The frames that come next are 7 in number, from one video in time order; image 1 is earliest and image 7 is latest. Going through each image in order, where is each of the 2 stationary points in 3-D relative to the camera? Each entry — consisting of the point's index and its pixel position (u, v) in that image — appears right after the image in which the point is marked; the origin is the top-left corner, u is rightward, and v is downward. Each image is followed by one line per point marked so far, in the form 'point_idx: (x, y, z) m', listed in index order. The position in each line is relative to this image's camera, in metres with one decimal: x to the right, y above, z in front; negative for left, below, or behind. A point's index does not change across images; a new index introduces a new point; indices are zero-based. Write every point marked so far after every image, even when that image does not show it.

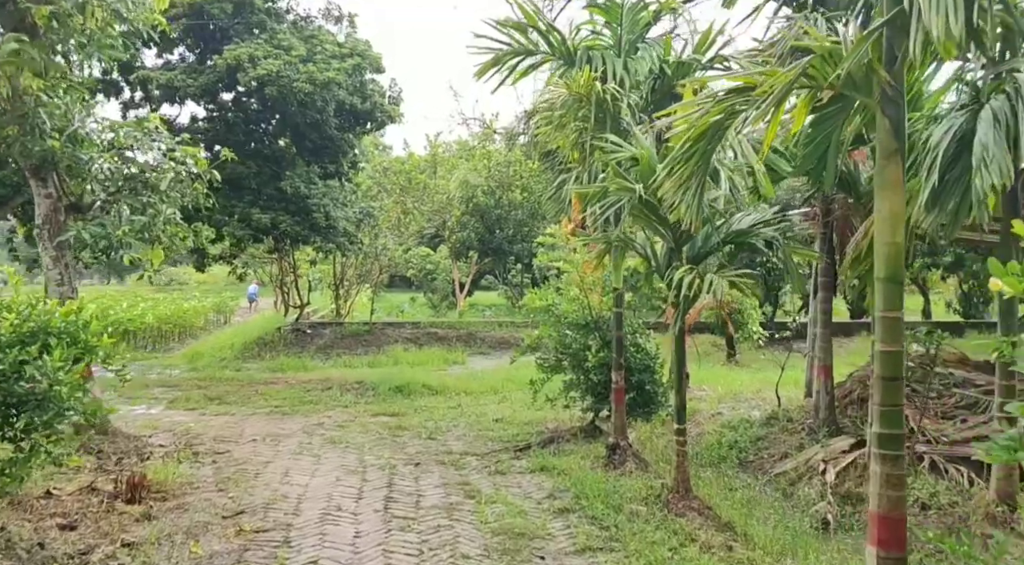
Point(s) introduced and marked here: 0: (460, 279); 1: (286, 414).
0: (-1.1, +0.1, +18.8) m
1: (-2.1, -1.2, +8.4) m
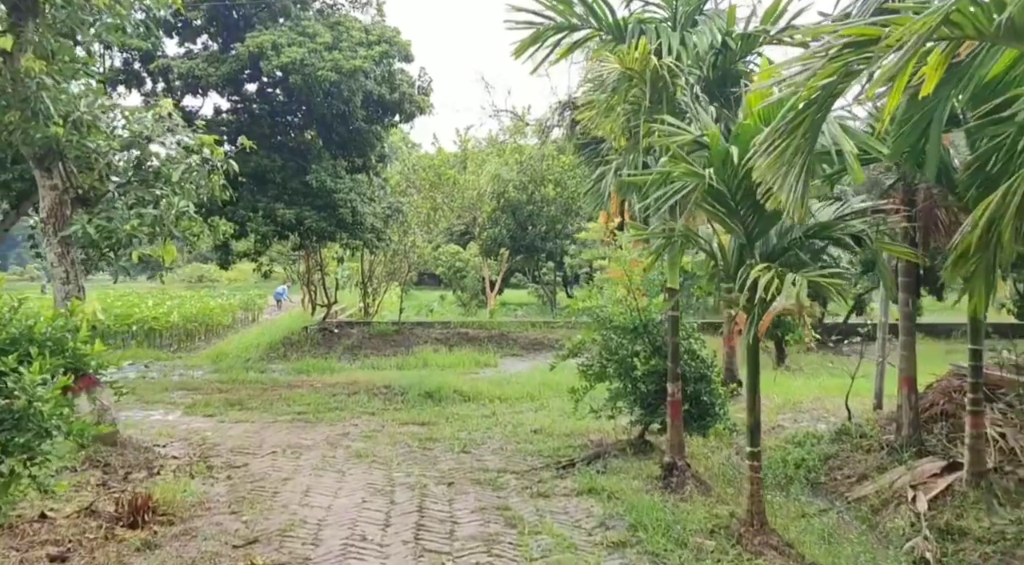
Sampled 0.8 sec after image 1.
0: (-0.4, +0.1, +18.2) m
1: (-1.7, -1.2, +7.8) m
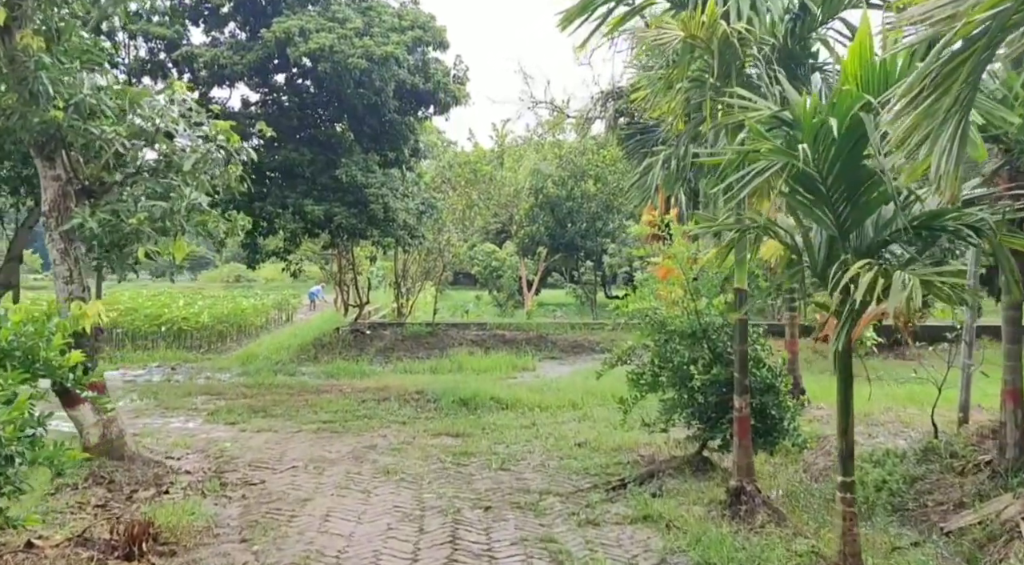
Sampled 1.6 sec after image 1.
0: (+0.3, +0.1, +17.6) m
1: (-1.4, -1.2, +7.3) m
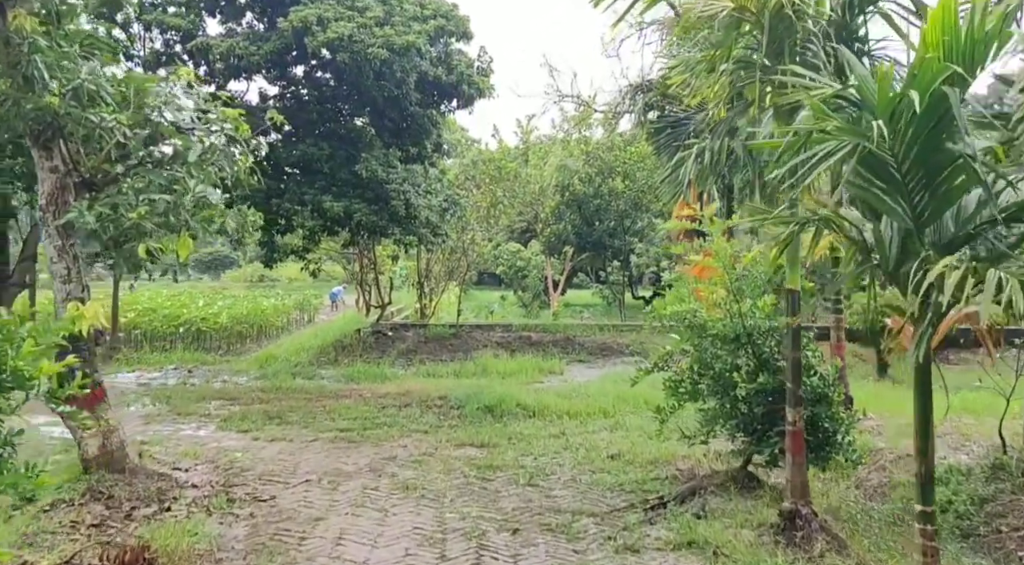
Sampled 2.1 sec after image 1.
0: (+0.8, +0.1, +17.2) m
1: (-1.2, -1.2, +6.9) m
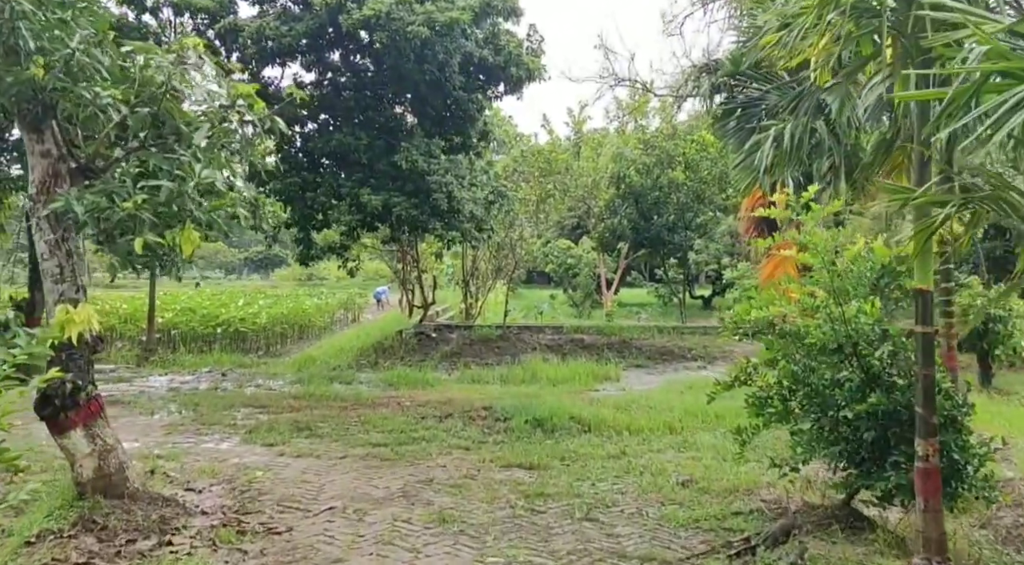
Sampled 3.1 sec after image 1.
0: (+1.7, +0.1, +16.3) m
1: (-0.8, -1.2, +6.1) m
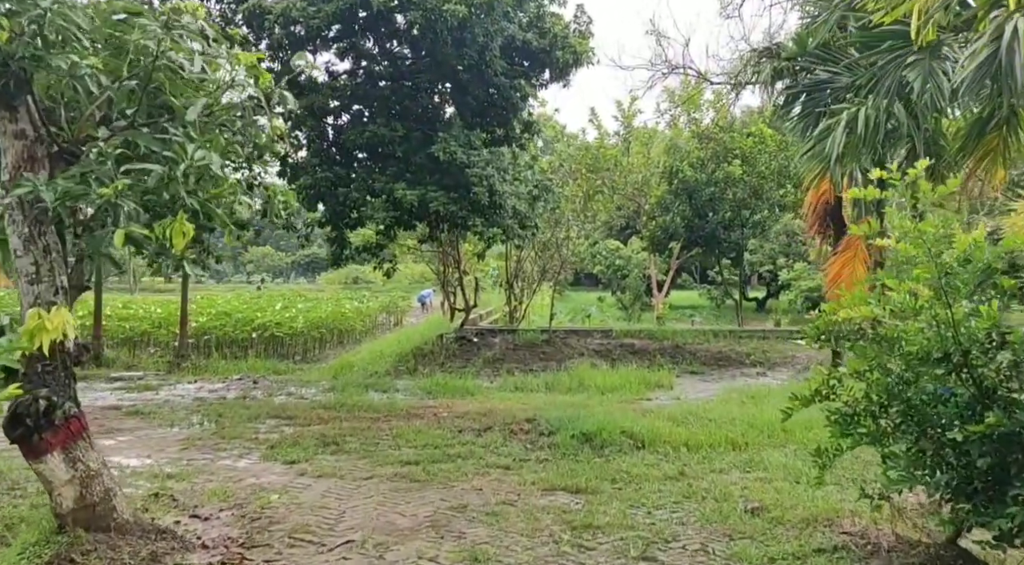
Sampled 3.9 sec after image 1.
0: (+2.5, +0.1, +15.5) m
1: (-0.6, -1.2, +5.5) m
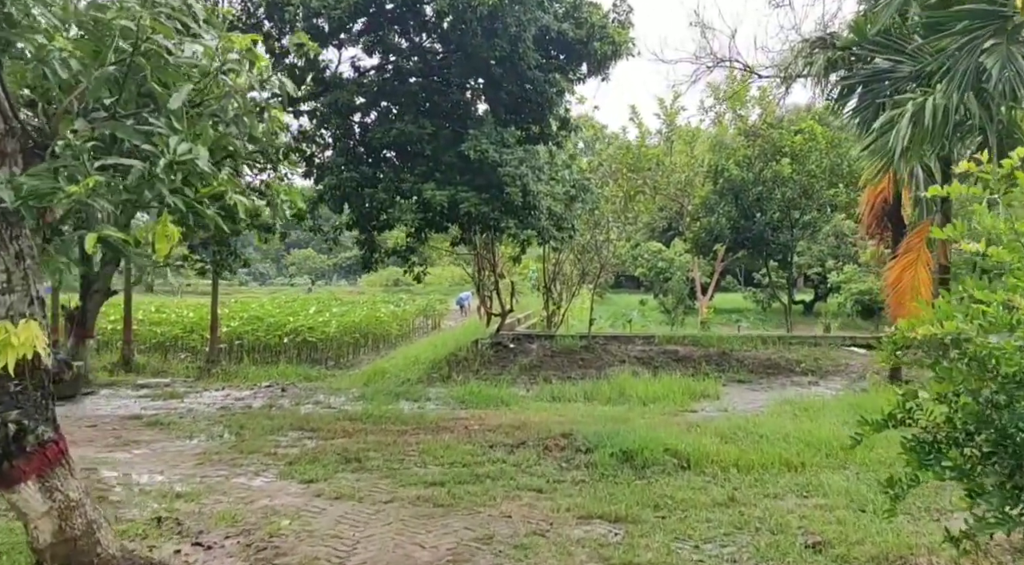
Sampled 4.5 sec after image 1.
0: (+3.1, 0.0, +14.9) m
1: (-0.4, -1.2, +5.0) m
